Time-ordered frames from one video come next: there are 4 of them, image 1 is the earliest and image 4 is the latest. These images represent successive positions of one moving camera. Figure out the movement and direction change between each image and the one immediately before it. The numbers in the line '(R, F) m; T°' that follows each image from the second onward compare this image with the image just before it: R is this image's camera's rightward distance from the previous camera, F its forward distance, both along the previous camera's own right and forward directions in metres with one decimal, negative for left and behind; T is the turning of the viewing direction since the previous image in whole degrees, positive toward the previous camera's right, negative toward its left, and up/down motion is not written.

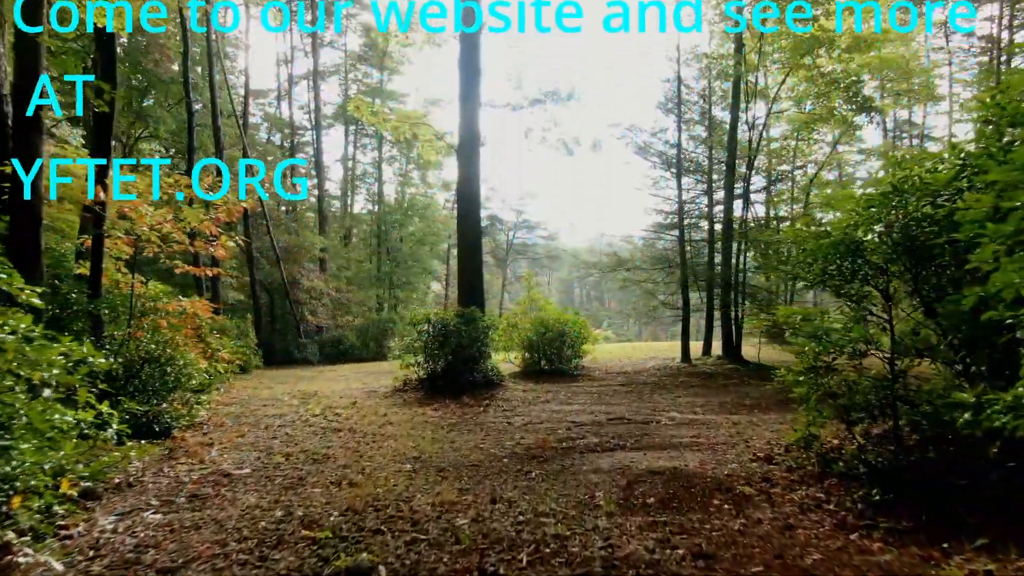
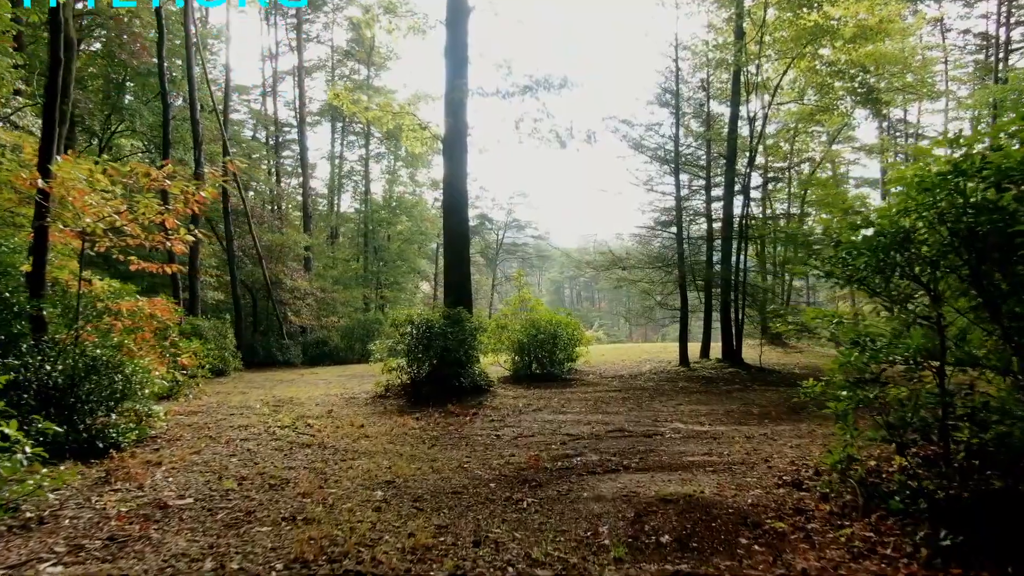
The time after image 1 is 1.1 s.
(0.0, +0.5) m; +1°
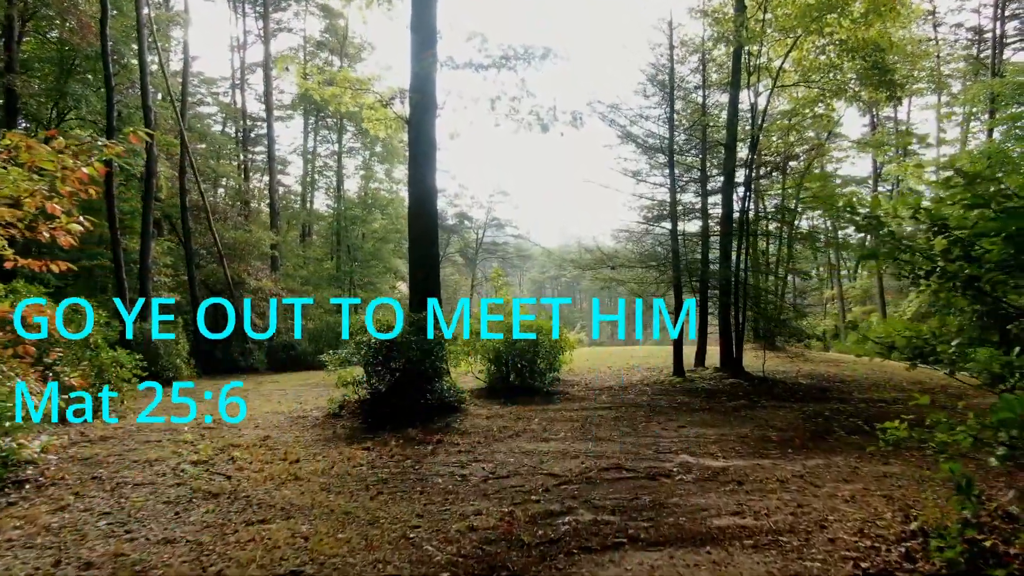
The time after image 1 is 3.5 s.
(+0.1, +1.1) m; +2°
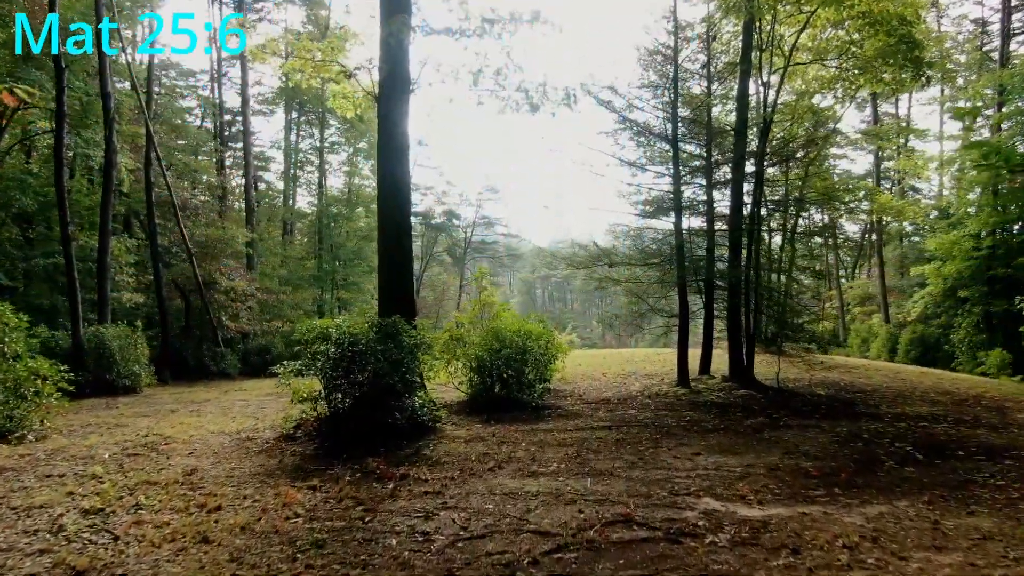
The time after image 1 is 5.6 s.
(+0.1, +1.0) m; +1°
